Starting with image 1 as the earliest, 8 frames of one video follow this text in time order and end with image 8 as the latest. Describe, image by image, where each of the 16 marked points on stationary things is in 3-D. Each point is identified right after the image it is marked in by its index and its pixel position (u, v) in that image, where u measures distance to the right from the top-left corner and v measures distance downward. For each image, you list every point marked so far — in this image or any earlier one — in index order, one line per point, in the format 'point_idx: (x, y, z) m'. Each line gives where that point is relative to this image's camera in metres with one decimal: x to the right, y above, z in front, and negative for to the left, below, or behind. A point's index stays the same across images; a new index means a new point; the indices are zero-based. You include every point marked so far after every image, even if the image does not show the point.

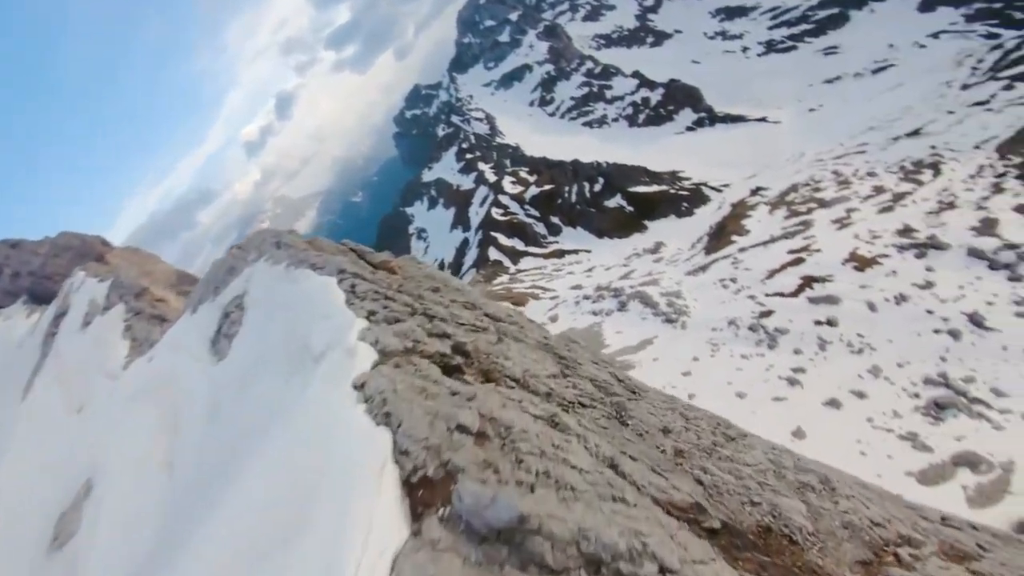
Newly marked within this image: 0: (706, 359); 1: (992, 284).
0: (+7.2, -2.6, +15.7) m
1: (+17.6, +0.1, +15.6) m
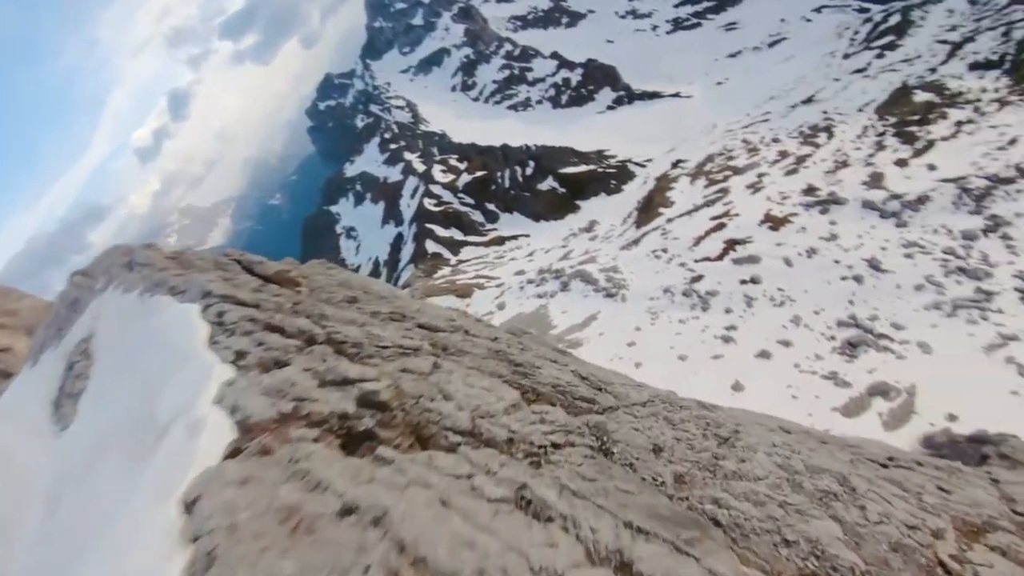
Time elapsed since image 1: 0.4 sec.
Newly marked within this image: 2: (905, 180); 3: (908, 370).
0: (+5.2, -1.5, +16.2) m
1: (+15.3, +2.3, +17.4) m
2: (+18.1, +5.0, +19.4) m
3: (+11.7, -2.4, +12.5) m
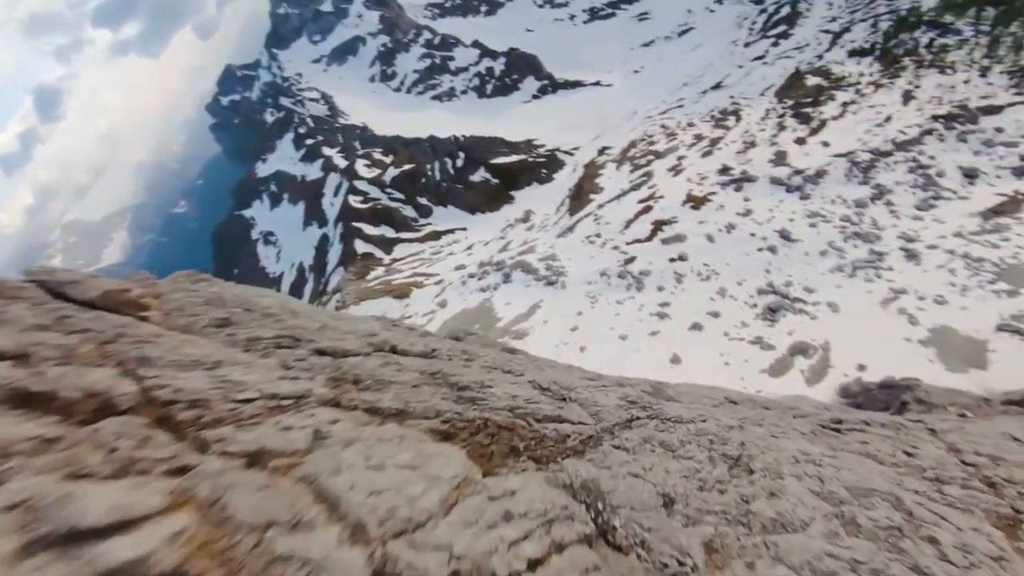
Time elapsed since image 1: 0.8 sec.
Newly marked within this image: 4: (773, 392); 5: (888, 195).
0: (+3.1, -0.9, +16.4) m
1: (+12.5, +3.7, +18.9) m
2: (+14.7, +6.6, +21.2) m
3: (+10.0, -1.3, +13.7) m
4: (+7.5, -3.0, +12.2) m
5: (+16.2, +4.0, +18.2) m
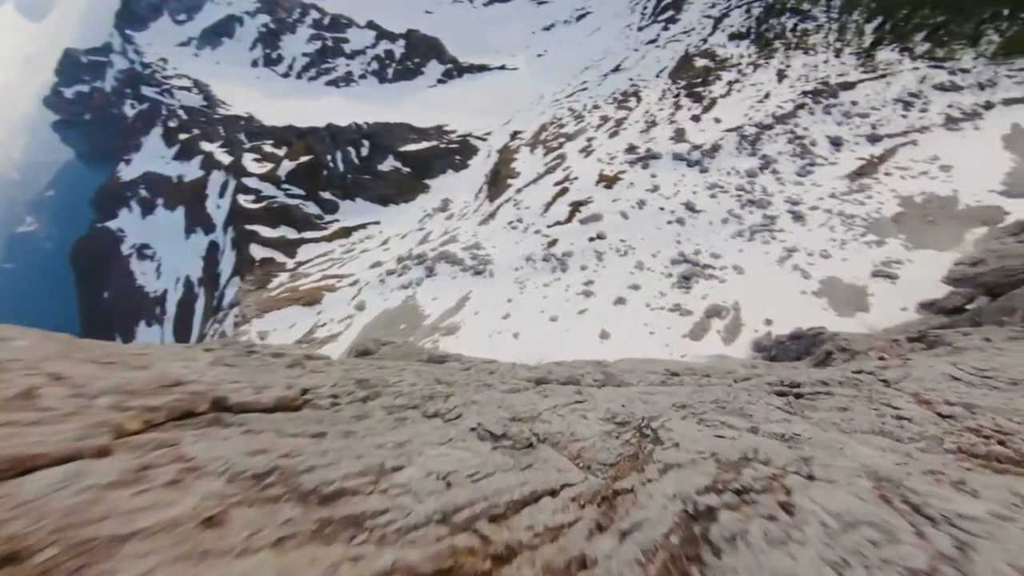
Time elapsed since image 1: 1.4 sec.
0: (+0.3, -0.4, +16.1) m
1: (+8.6, +5.3, +20.0) m
2: (+10.2, +8.4, +22.5) m
3: (+7.6, 0.0, +14.6) m
4: (+5.5, -2.0, +12.7) m
5: (+12.4, +5.9, +19.9) m
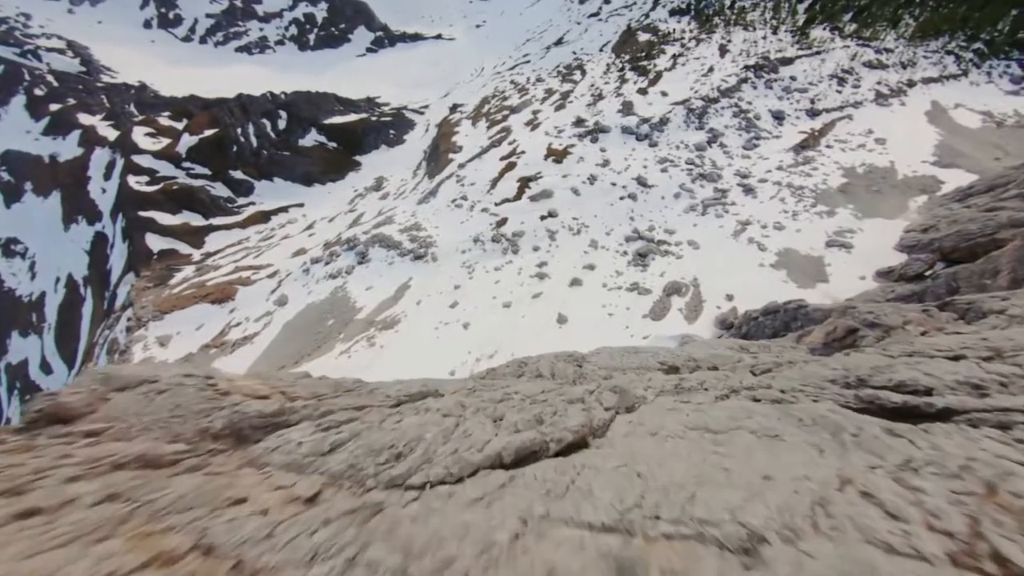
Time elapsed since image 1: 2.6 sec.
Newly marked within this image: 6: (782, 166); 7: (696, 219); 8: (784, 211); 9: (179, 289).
0: (-1.6, +0.2, +14.4) m
1: (+6.0, +6.2, +19.1) m
2: (+7.1, +9.5, +21.7) m
3: (+5.9, +0.7, +13.8) m
4: (+4.1, -1.4, +11.7) m
5: (+9.7, +7.0, +19.5) m
6: (+11.4, +5.1, +17.6) m
7: (+6.9, +2.6, +15.7) m
8: (+9.9, +2.8, +15.2) m
9: (-15.8, -0.1, +19.9) m
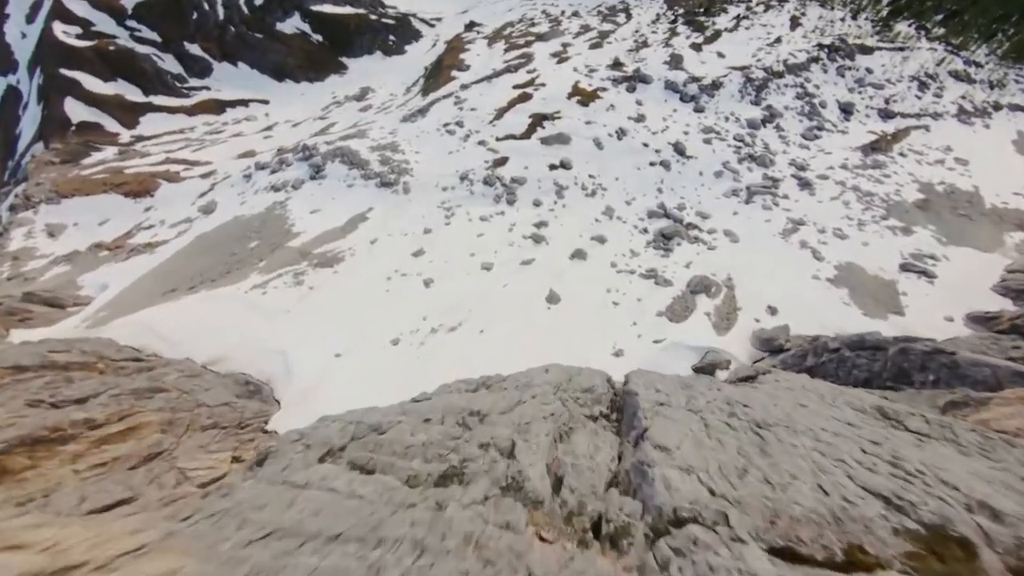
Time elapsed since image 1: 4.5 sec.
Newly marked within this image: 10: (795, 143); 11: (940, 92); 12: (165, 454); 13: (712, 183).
0: (-1.9, +1.6, +11.1) m
1: (+6.6, +6.5, +15.7) m
2: (+8.2, +9.7, +18.1) m
3: (+5.6, +0.7, +10.8) m
4: (+3.5, -1.2, +8.8) m
5: (+10.3, +6.6, +16.2) m
6: (+11.6, +4.2, +14.5) m
7: (+6.8, +2.5, +12.6) m
8: (+9.8, +2.1, +12.2) m
9: (-16.1, +4.5, +16.0) m
10: (+10.5, +5.4, +15.4) m
11: (+18.9, +8.7, +18.4) m
12: (-4.9, -2.3, +5.9) m
13: (+6.4, +3.3, +13.3) m
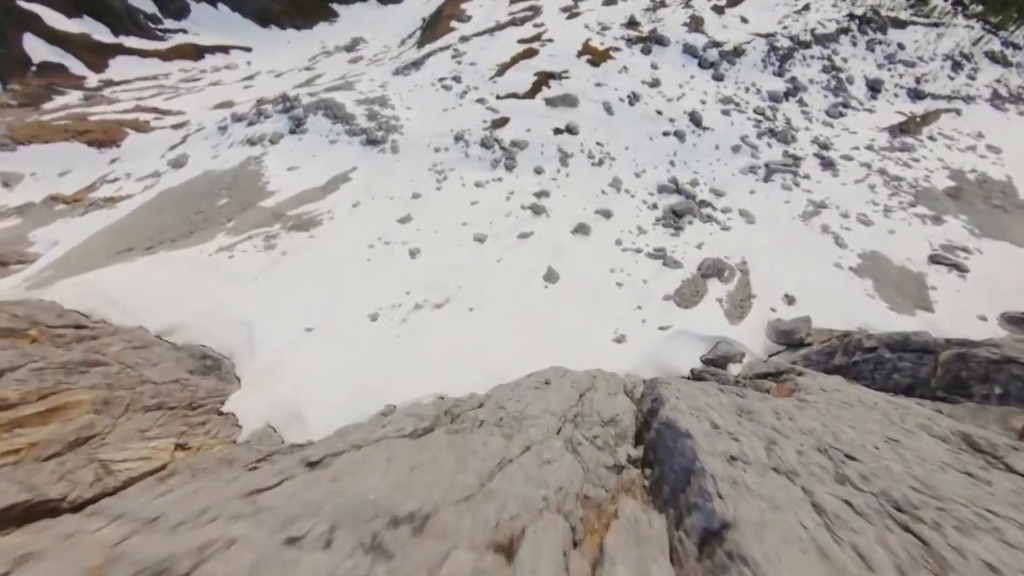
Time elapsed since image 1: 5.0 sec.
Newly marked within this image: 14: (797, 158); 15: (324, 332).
0: (-1.9, +2.2, +10.1) m
1: (+6.7, +7.1, +14.5) m
2: (+8.4, +10.3, +16.7) m
3: (+5.5, +1.0, +9.9) m
4: (+3.3, -0.9, +8.0) m
5: (+10.5, +7.1, +15.0) m
6: (+11.7, +4.6, +13.5) m
7: (+6.8, +2.9, +11.6) m
8: (+9.7, +2.3, +11.3) m
9: (-16.0, +6.0, +14.6) m
10: (+10.6, +5.8, +14.3) m
11: (+19.0, +8.9, +17.2) m
12: (-5.0, -1.8, +5.0) m
13: (+6.4, +3.8, +12.2) m
14: (+8.6, +3.9, +12.5) m
15: (-3.4, -0.8, +7.5) m
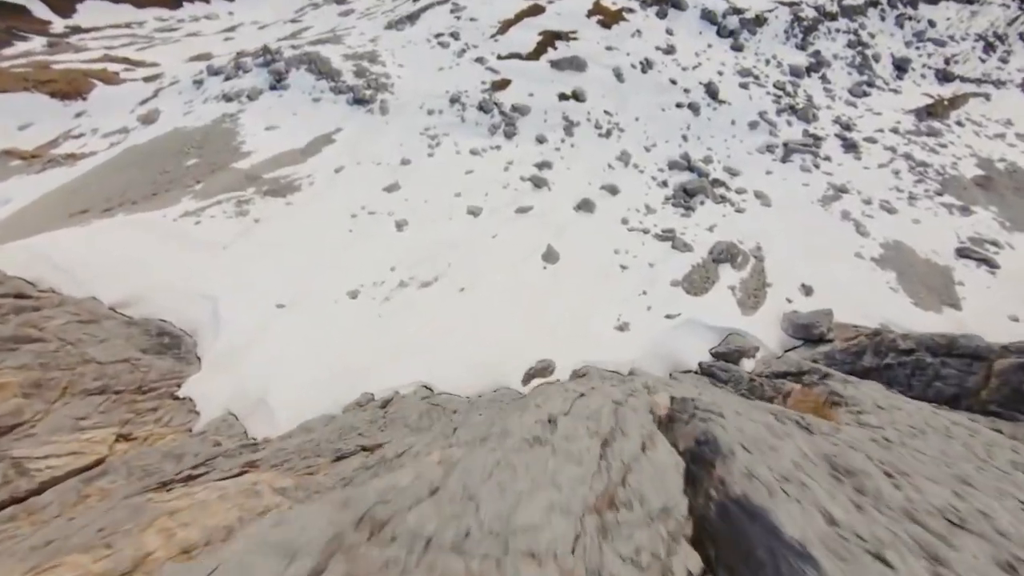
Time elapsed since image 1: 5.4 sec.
0: (-2.0, +2.8, +9.2) m
1: (+6.8, +7.5, +13.4) m
2: (+8.6, +10.8, +15.6) m
3: (+5.4, +1.3, +9.2) m
4: (+3.2, -0.6, +7.4) m
5: (+10.5, +7.4, +14.0) m
6: (+11.7, +4.8, +12.6) m
7: (+6.8, +3.2, +10.8) m
8: (+9.7, +2.5, +10.5) m
9: (-16.0, +7.3, +13.4) m
10: (+10.6, +6.1, +13.4) m
11: (+19.2, +9.1, +16.2) m
12: (-5.2, -1.5, +4.4) m
13: (+6.4, +4.1, +11.4) m
14: (+8.6, +4.2, +11.6) m
15: (-3.5, -0.4, +6.7) m
